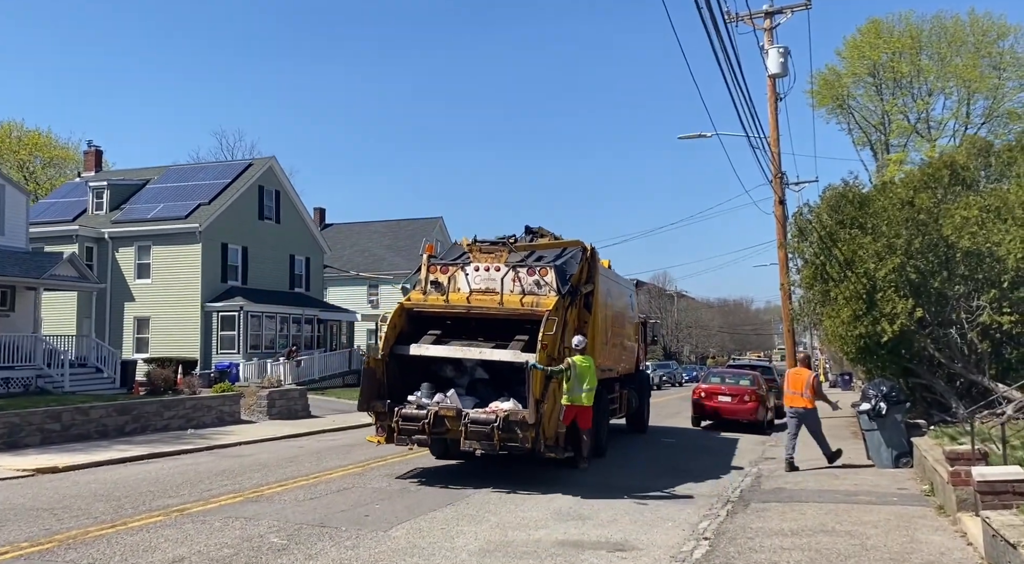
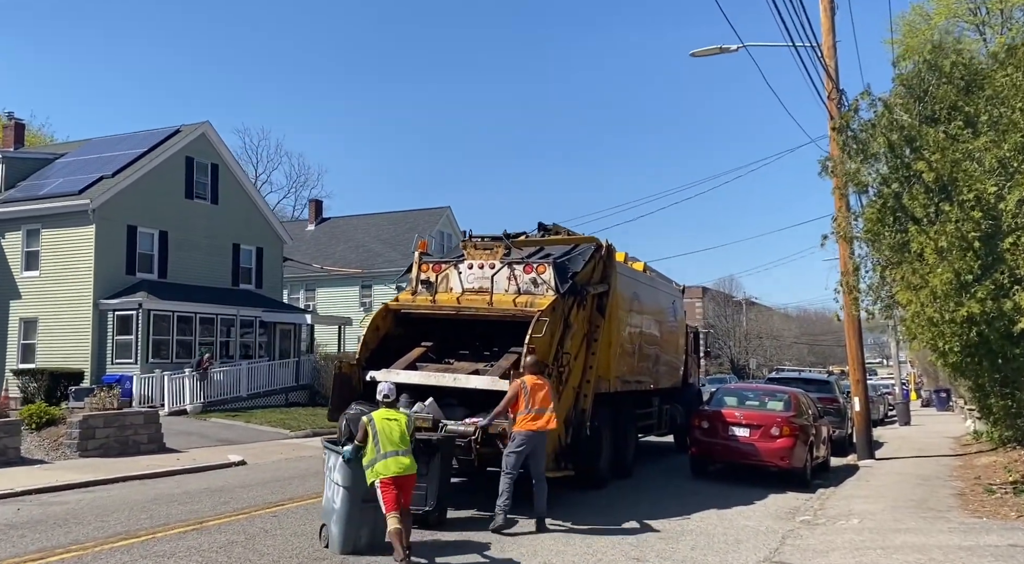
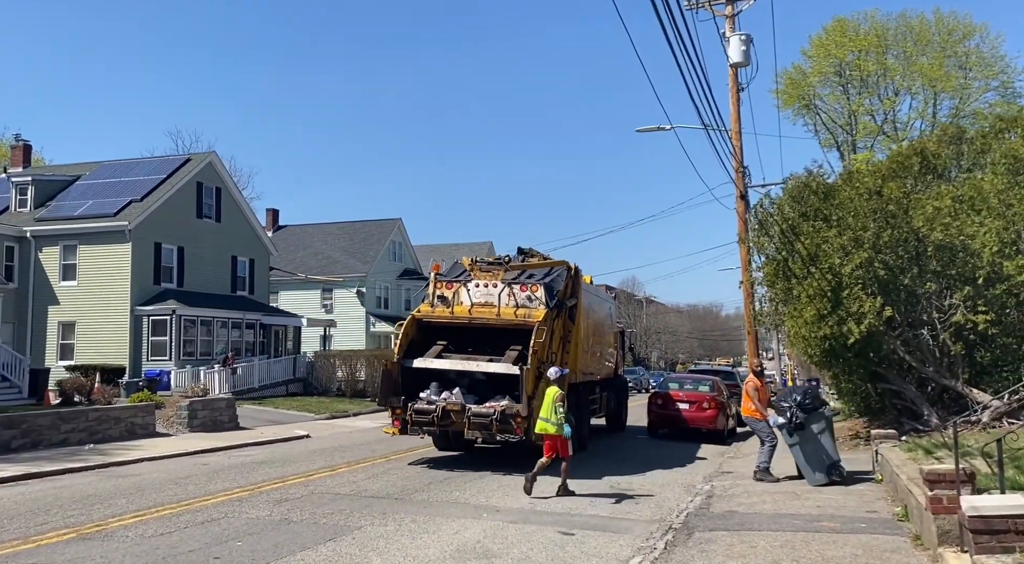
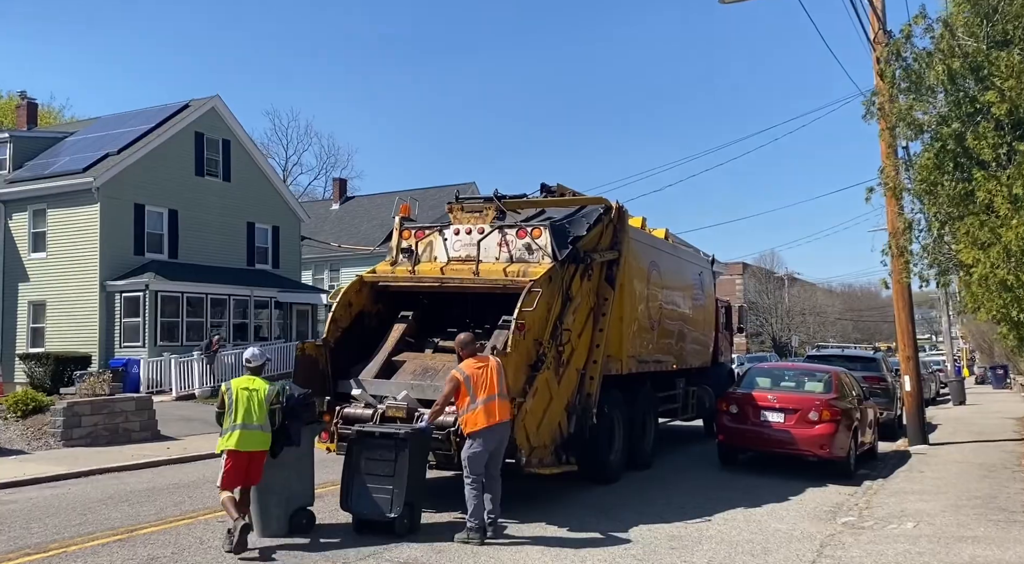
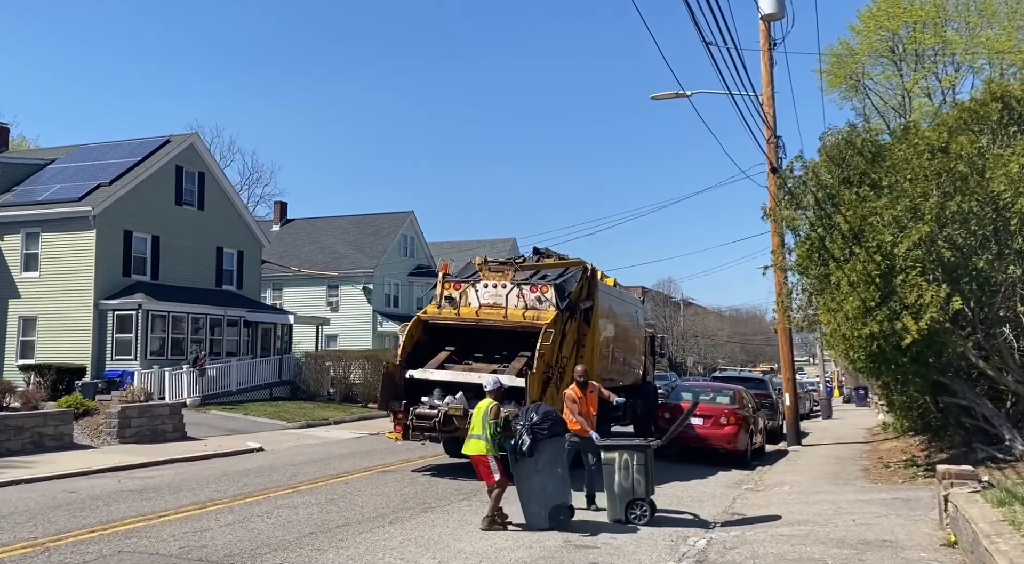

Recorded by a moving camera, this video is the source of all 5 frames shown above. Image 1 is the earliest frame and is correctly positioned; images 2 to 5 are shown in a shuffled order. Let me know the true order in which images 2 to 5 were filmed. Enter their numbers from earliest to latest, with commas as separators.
3, 5, 2, 4
